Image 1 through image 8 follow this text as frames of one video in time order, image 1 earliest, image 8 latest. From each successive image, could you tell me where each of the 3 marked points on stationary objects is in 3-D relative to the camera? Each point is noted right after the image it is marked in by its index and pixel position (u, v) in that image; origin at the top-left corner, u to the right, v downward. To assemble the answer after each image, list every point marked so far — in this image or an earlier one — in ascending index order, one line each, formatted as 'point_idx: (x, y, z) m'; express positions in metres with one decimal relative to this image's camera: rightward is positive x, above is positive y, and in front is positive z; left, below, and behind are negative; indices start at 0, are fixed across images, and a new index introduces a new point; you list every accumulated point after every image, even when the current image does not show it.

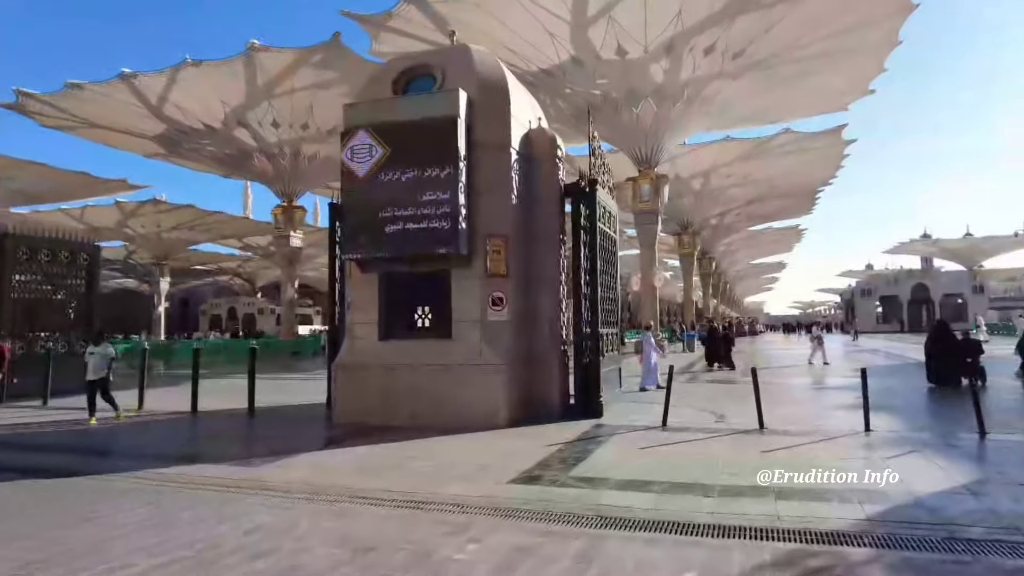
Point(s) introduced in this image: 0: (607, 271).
0: (+1.6, +0.3, +11.5) m
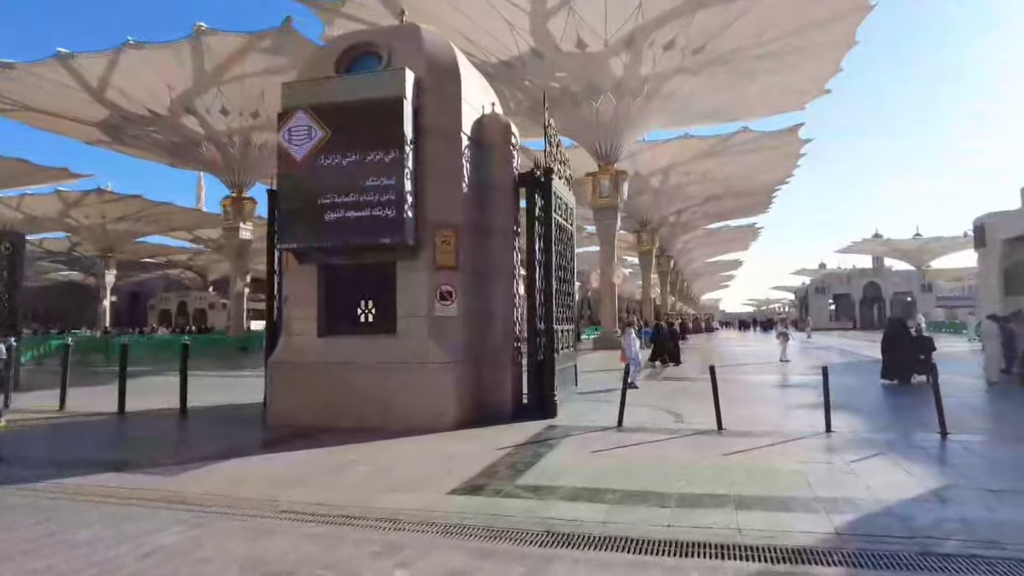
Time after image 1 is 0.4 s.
0: (+0.8, +0.4, +11.1) m
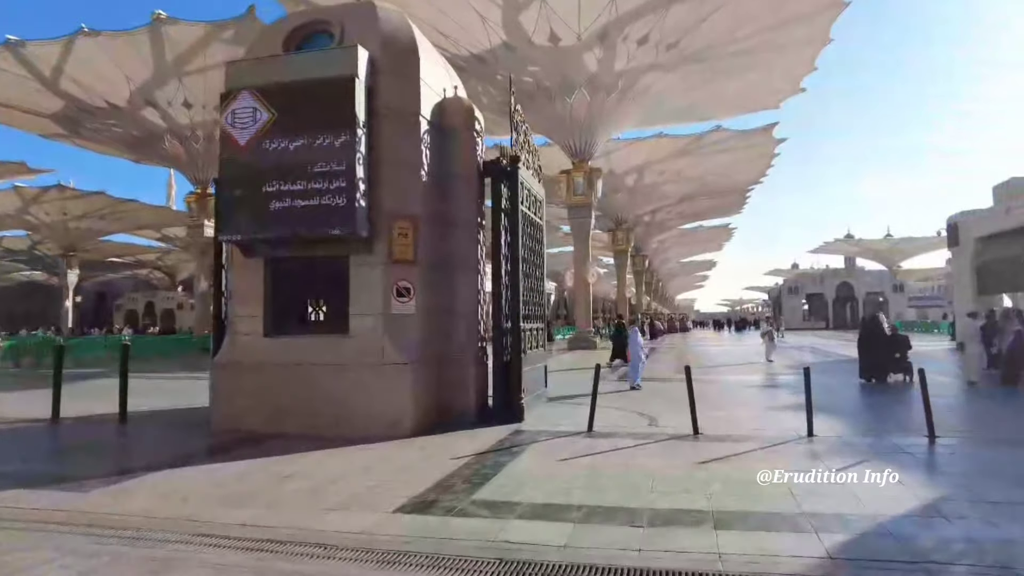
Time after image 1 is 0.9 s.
0: (+0.3, +0.4, +10.5) m
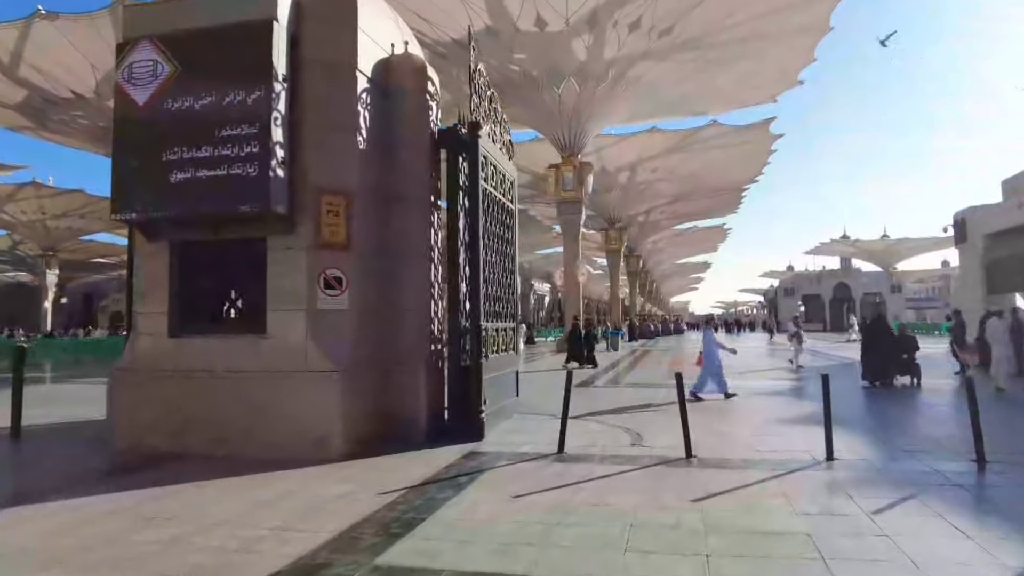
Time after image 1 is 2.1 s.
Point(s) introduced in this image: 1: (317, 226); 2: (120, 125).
0: (-0.2, +0.5, +9.0) m
1: (-1.9, +0.6, +6.9) m
2: (-3.9, +1.6, +7.1) m
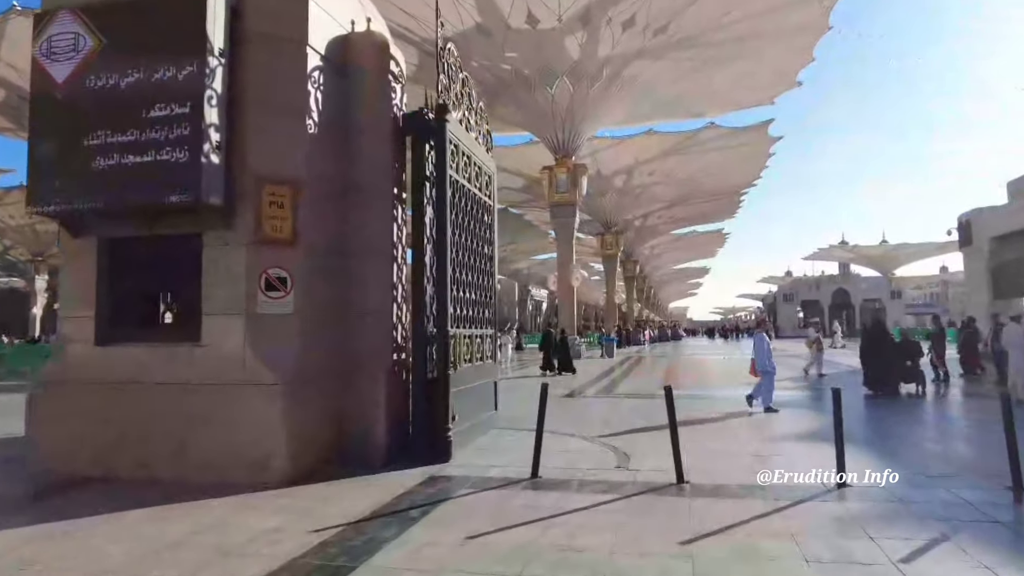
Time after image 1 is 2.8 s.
0: (-0.4, +0.5, +8.1) m
1: (-2.2, +0.6, +6.1) m
2: (-4.2, +1.6, +6.3) m
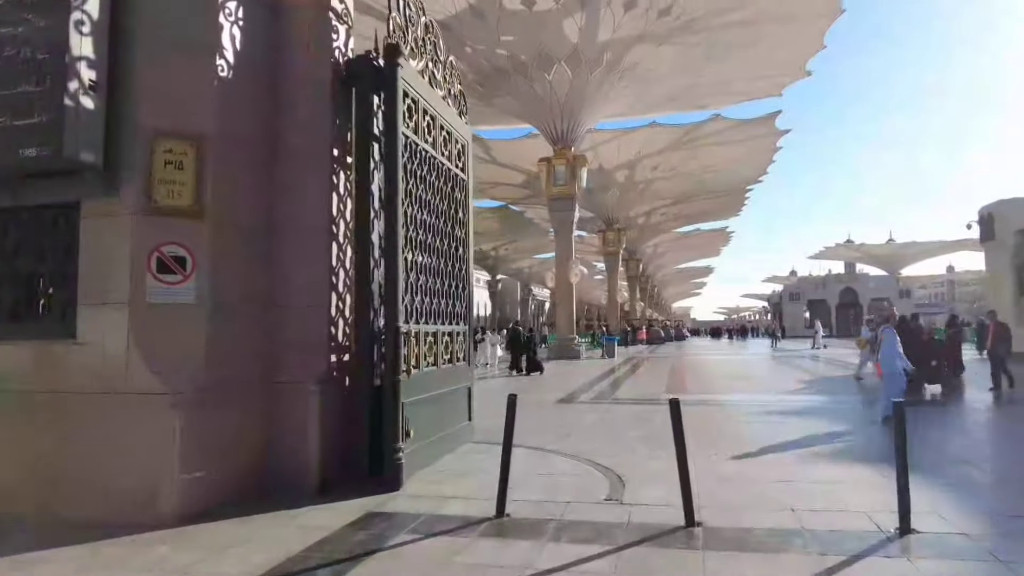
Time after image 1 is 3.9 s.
0: (-0.7, +0.6, +6.8) m
1: (-2.4, +0.7, +4.8) m
2: (-4.4, +1.7, +5.0) m
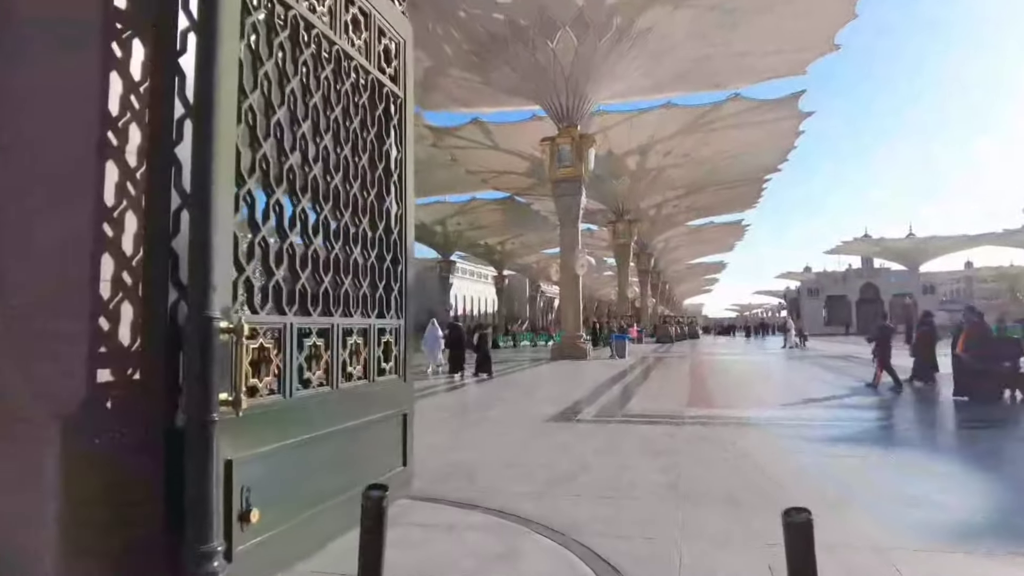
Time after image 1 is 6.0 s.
0: (-1.0, +0.8, +4.2) m
1: (-2.8, +0.9, +2.2) m
2: (-4.8, +1.9, +2.4) m
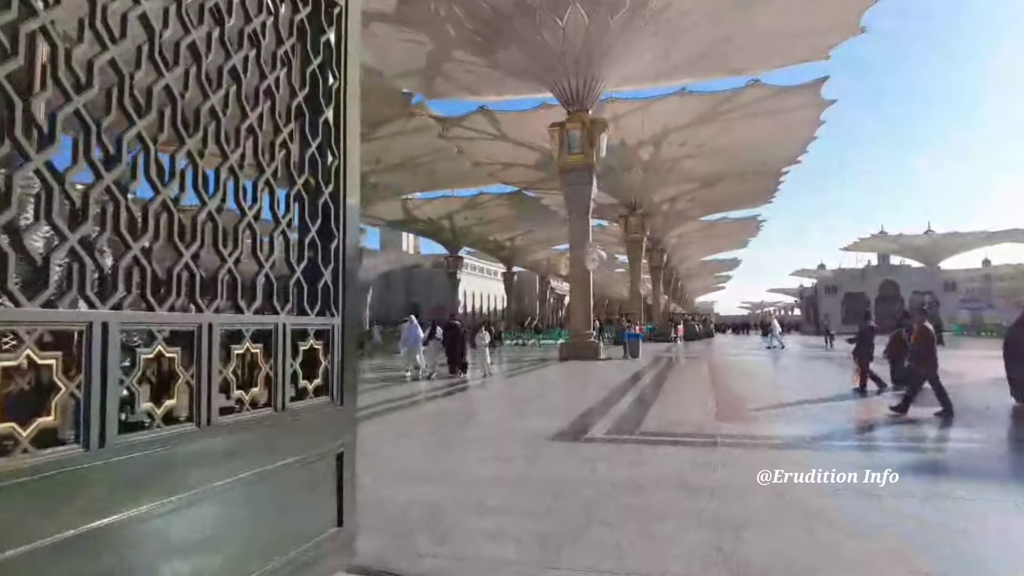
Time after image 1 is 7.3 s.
0: (-1.1, +0.9, +2.8) m
1: (-2.9, +1.0, +0.8) m
2: (-4.9, +2.0, +1.0) m
